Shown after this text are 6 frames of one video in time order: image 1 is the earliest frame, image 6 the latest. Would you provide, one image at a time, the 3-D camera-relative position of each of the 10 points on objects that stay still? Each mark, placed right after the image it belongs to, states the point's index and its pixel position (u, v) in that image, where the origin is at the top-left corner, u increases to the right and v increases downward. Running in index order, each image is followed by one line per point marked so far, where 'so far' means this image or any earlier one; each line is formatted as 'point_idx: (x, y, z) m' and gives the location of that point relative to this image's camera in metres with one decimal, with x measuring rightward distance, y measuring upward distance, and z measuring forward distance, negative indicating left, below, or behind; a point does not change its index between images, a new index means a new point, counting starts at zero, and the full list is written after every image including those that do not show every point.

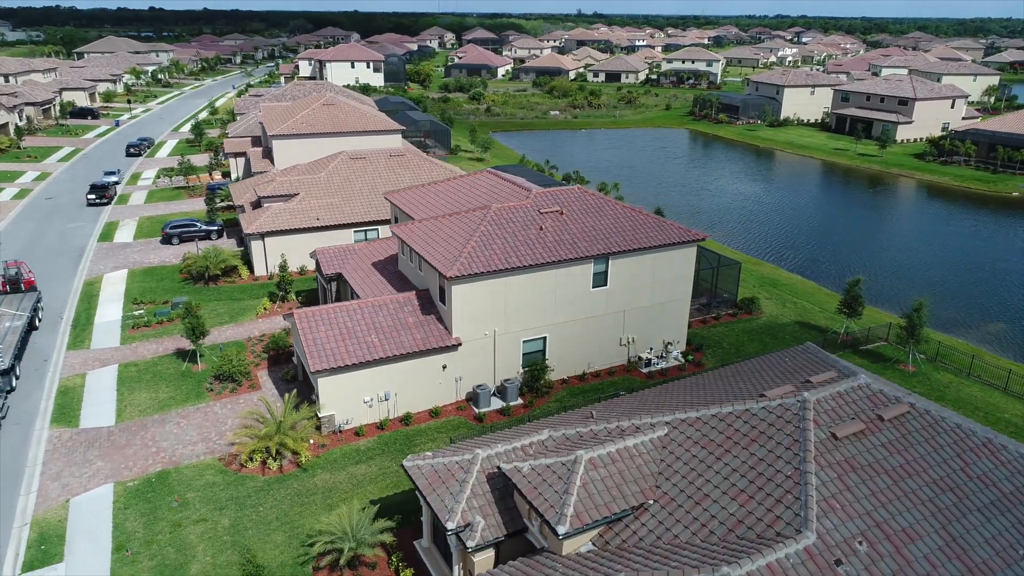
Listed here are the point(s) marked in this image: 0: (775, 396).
0: (+5.9, -2.5, +16.1) m
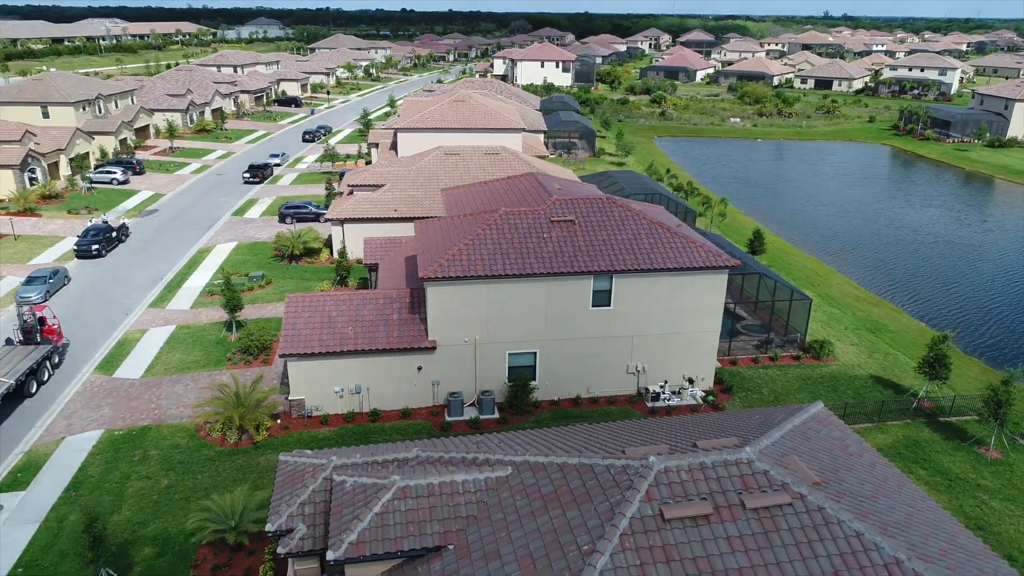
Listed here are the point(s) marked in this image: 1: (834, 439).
0: (+2.3, -3.2, +13.7) m
1: (+7.7, -3.7, +17.2) m
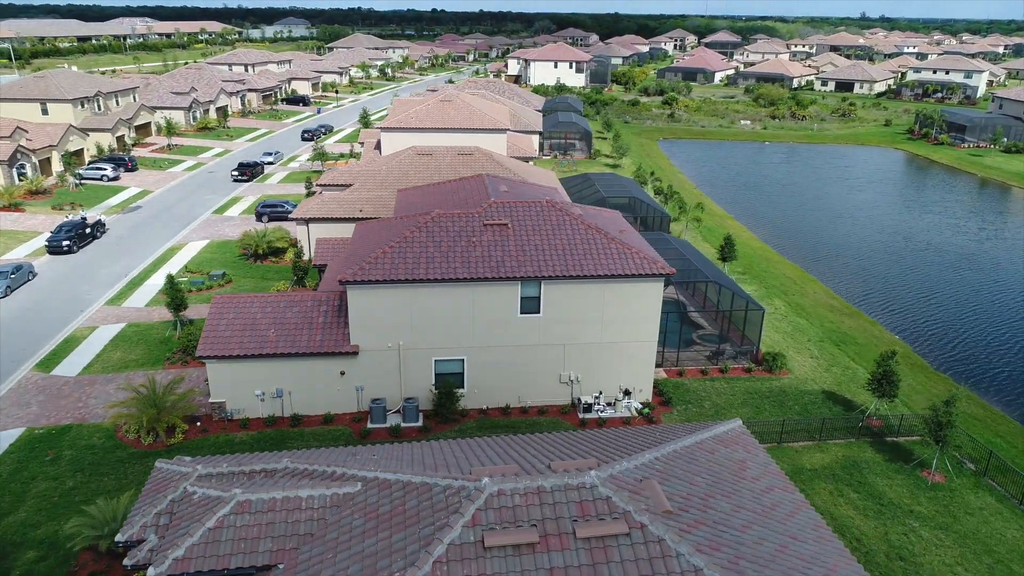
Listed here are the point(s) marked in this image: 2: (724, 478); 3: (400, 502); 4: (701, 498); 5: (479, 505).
0: (-0.7, -3.4, +13.0) m
1: (+4.9, -4.0, +16.2) m
2: (+4.5, -4.1, +15.3) m
3: (-2.0, -3.9, +13.1) m
4: (+3.6, -4.1, +13.8) m
5: (-0.5, -3.6, +12.0) m
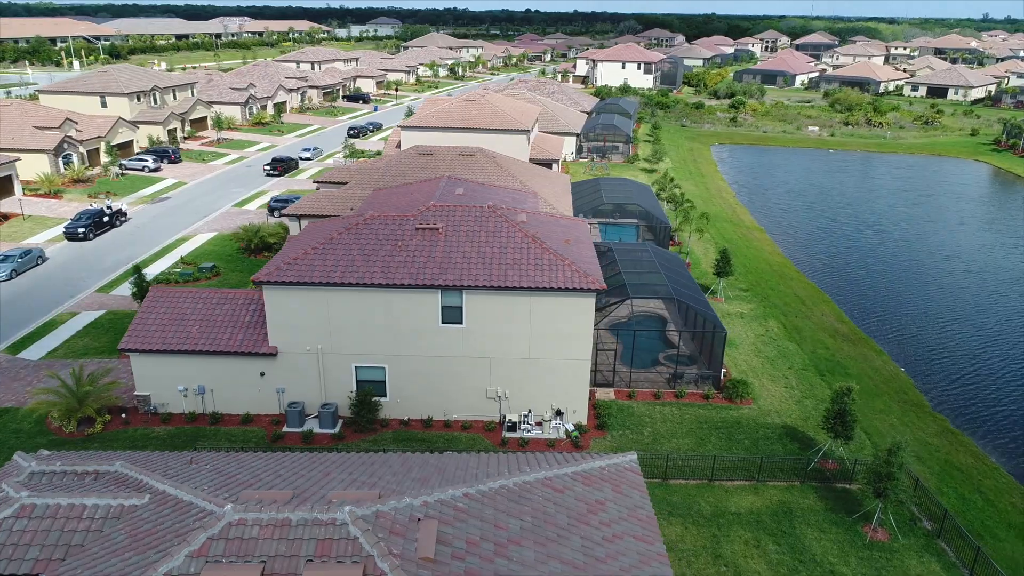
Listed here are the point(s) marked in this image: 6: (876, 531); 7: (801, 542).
0: (-4.6, -3.6, +12.1) m
1: (+1.3, -4.5, +14.7) m
2: (+0.8, -4.5, +13.8) m
3: (-6.0, -4.0, +12.4) m
4: (-0.3, -4.4, +12.4) m
5: (-4.6, -3.8, +11.1) m
6: (+10.0, -6.6, +19.6) m
7: (+7.7, -6.8, +19.1) m
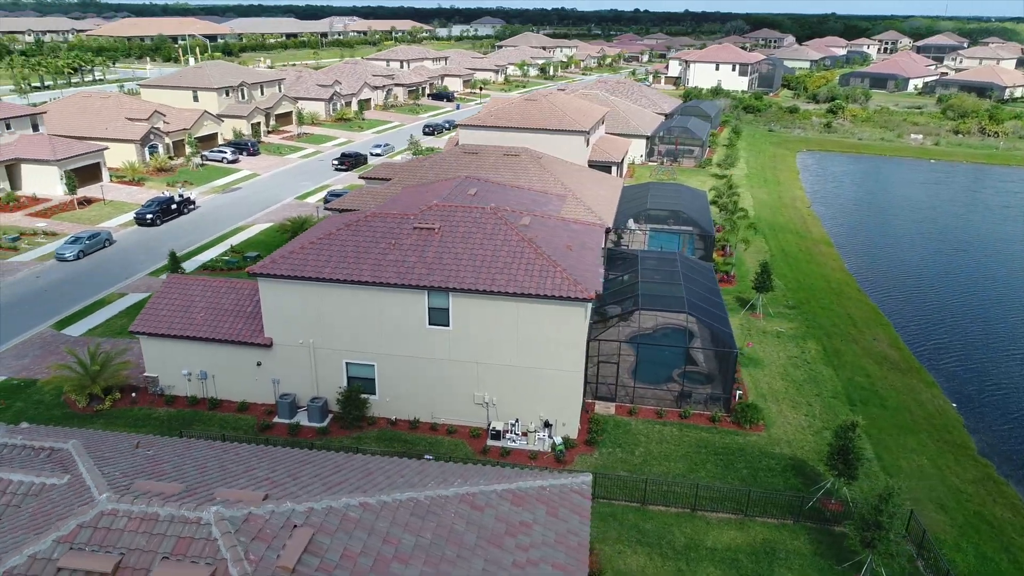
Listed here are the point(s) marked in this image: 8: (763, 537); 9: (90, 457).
0: (-6.6, -3.4, +12.2) m
1: (-0.4, -4.6, +14.0) m
2: (-1.0, -4.7, +13.1) m
3: (-7.9, -3.8, +12.7) m
4: (-2.3, -4.5, +11.9) m
5: (-6.7, -3.7, +11.2) m
6: (+8.8, -7.3, +17.7) m
7: (+6.5, -7.3, +17.5) m
8: (+6.8, -6.7, +19.3) m
9: (-8.7, -3.5, +14.9) m
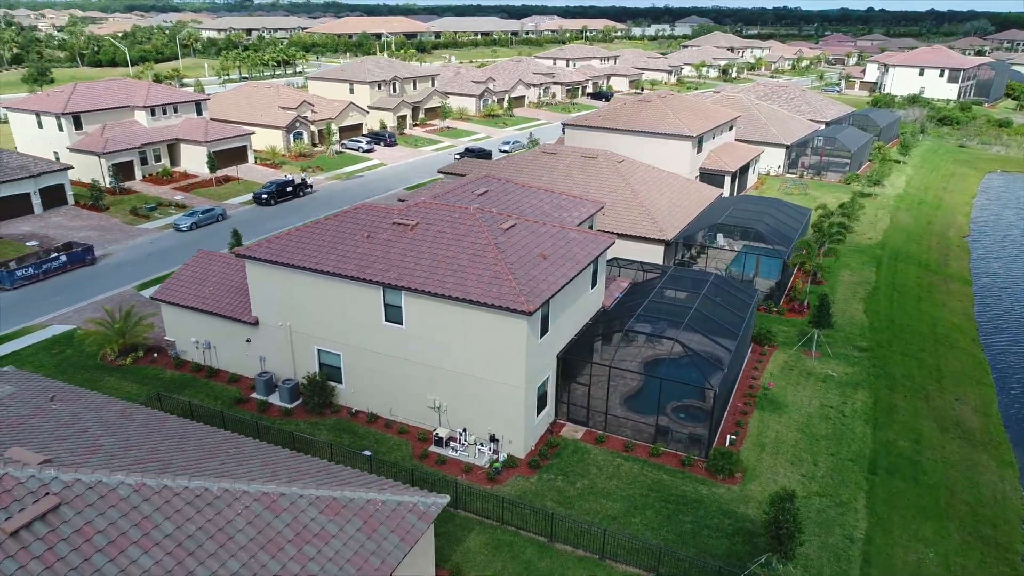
0: (-10.7, -2.8, +13.6) m
1: (-4.5, -4.6, +13.6) m
2: (-5.3, -4.6, +13.0) m
3: (-11.9, -3.0, +14.3) m
4: (-6.8, -4.3, +12.1) m
5: (-11.1, -3.0, +12.6) m
6: (+5.1, -8.2, +14.8) m
7: (+2.8, -8.0, +15.3) m
8: (+3.7, -7.4, +16.9) m
9: (-12.1, -2.7, +16.7) m
